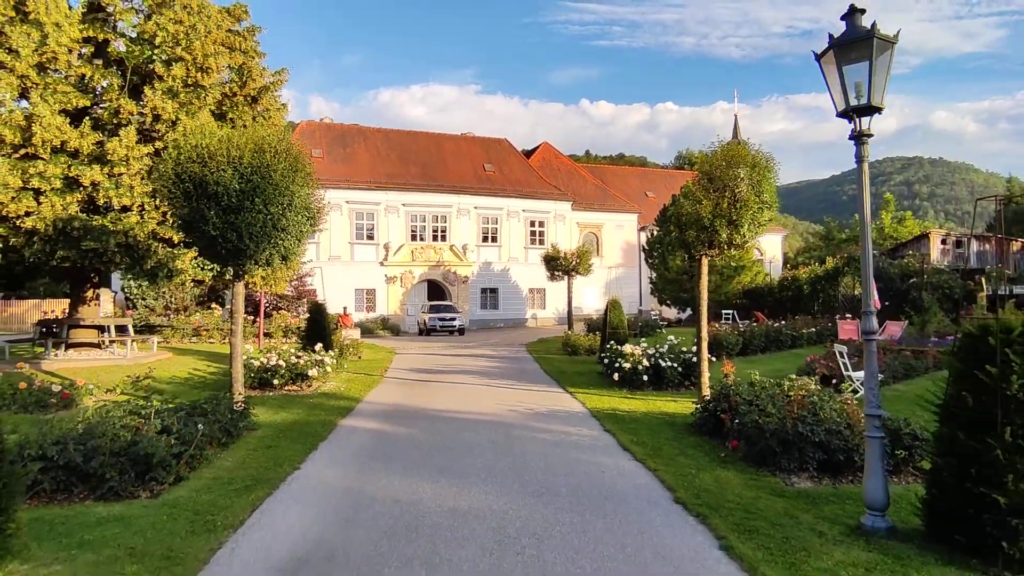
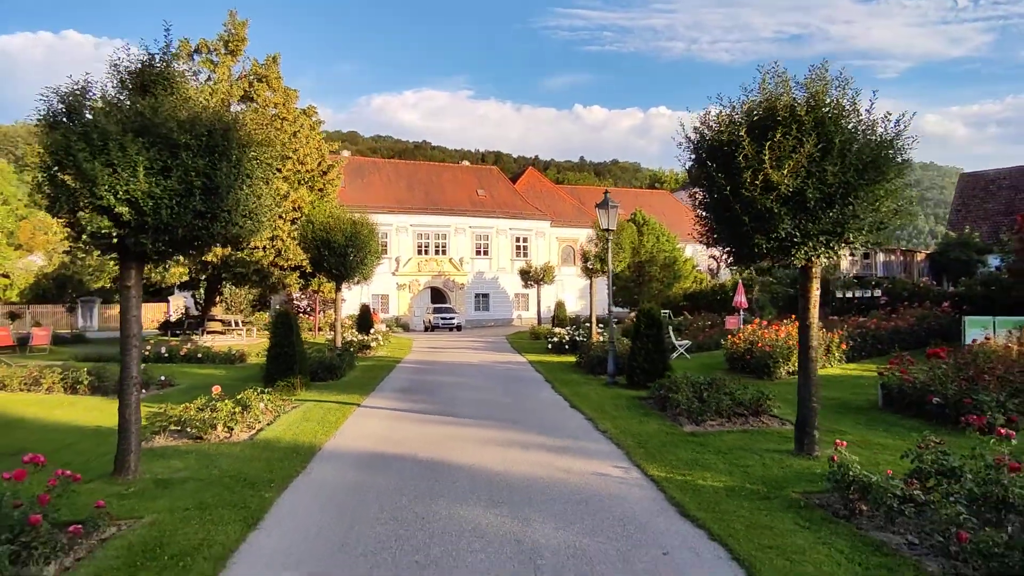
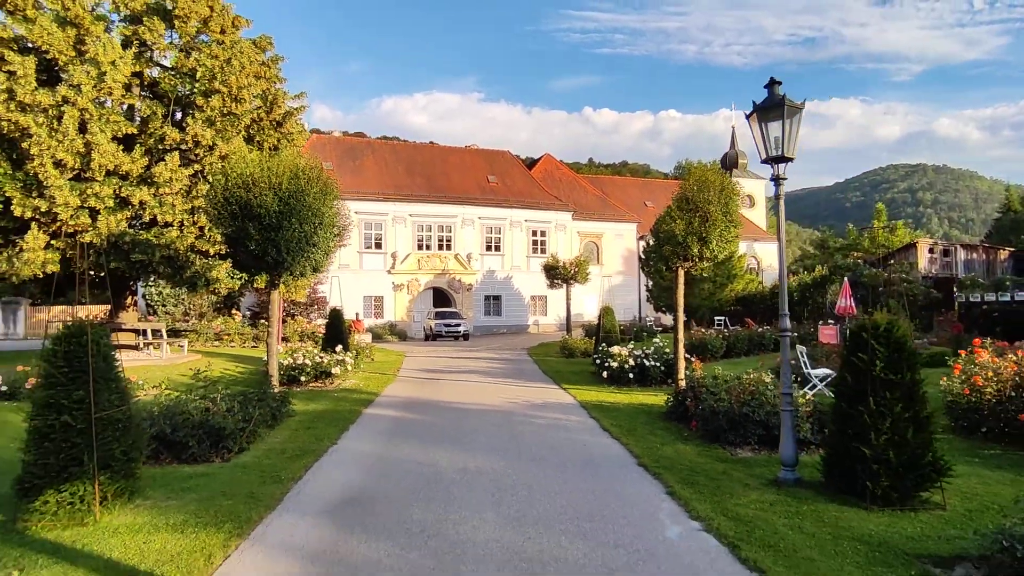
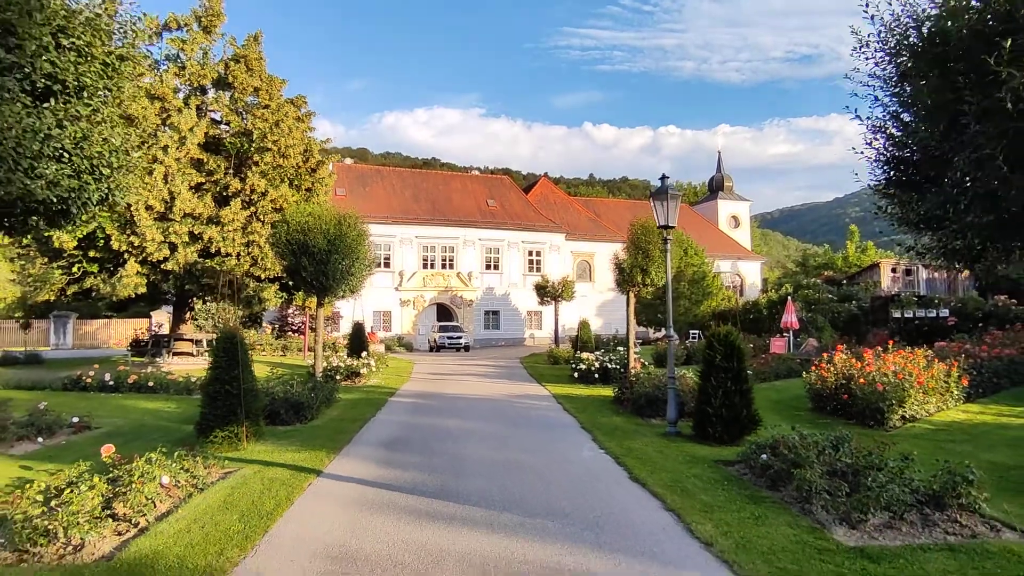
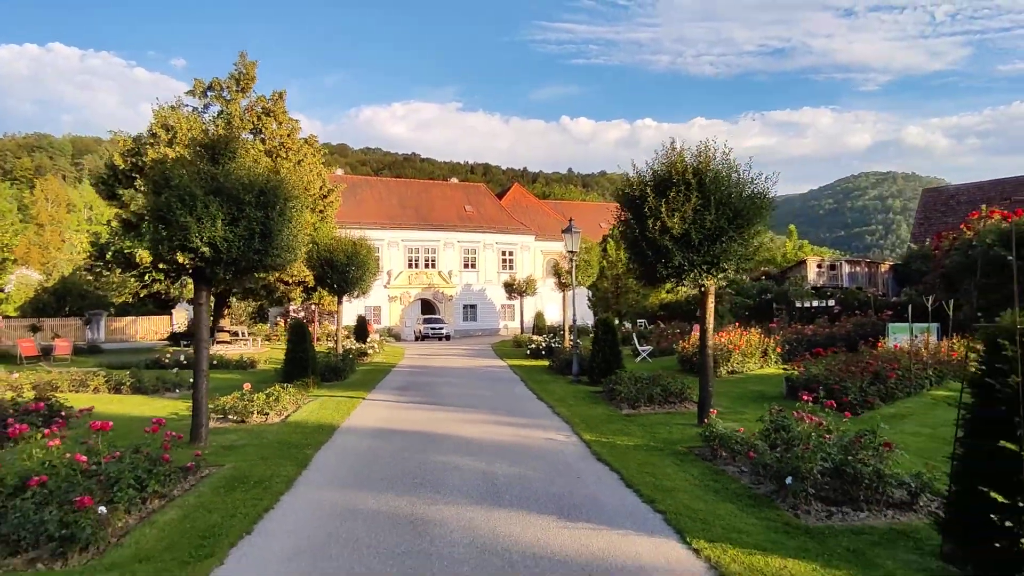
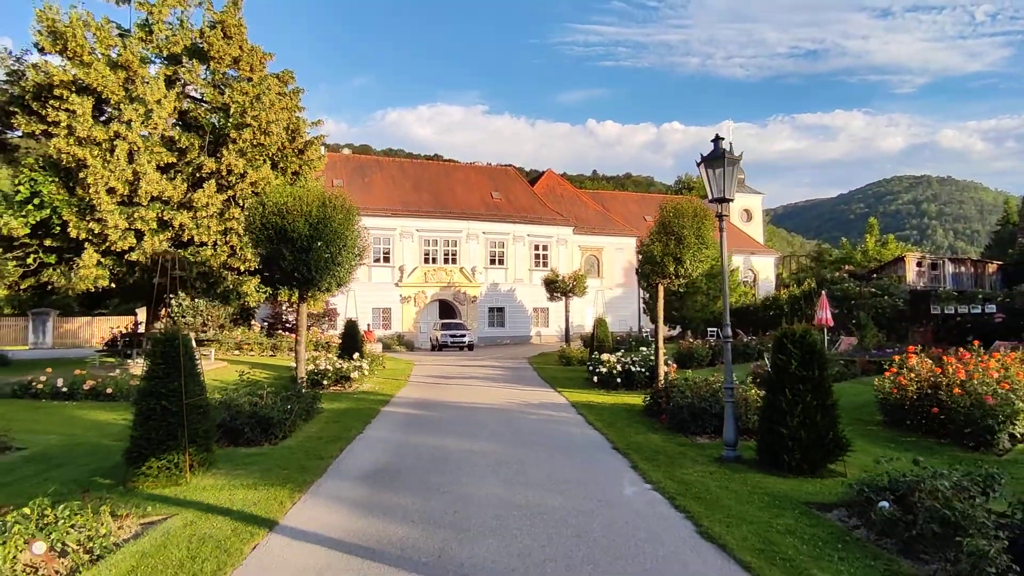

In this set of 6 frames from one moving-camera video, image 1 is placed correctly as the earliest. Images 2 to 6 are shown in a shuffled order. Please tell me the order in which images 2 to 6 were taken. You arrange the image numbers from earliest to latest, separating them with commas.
3, 6, 4, 2, 5
